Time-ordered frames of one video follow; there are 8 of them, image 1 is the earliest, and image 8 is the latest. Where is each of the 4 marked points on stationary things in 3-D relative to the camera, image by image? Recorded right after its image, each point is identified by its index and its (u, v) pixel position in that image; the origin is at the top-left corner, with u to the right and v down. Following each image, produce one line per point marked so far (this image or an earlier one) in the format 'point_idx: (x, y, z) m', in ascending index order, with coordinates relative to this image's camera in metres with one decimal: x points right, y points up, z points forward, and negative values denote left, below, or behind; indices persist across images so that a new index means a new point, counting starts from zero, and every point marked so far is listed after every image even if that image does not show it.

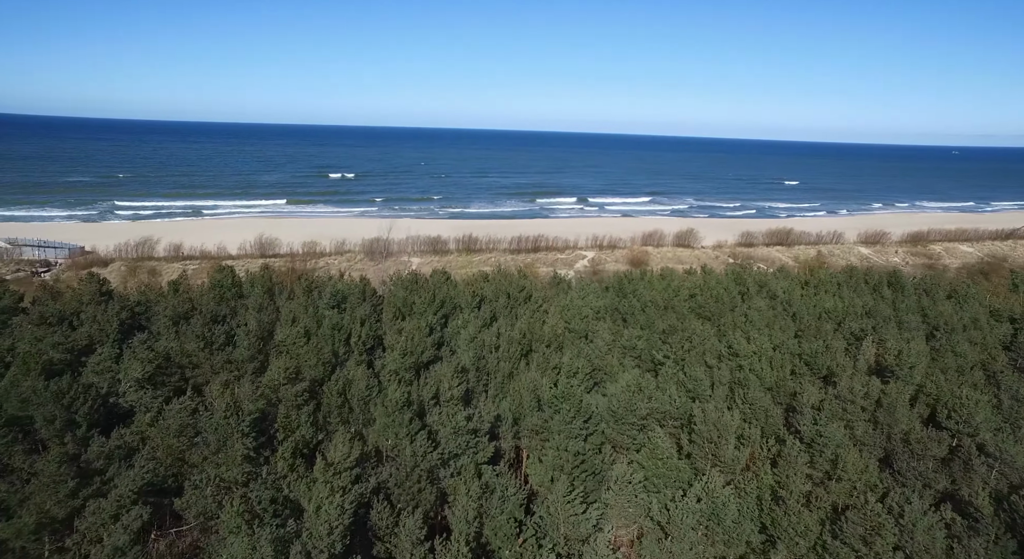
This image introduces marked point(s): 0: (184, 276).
0: (-9.9, +0.1, +19.3) m
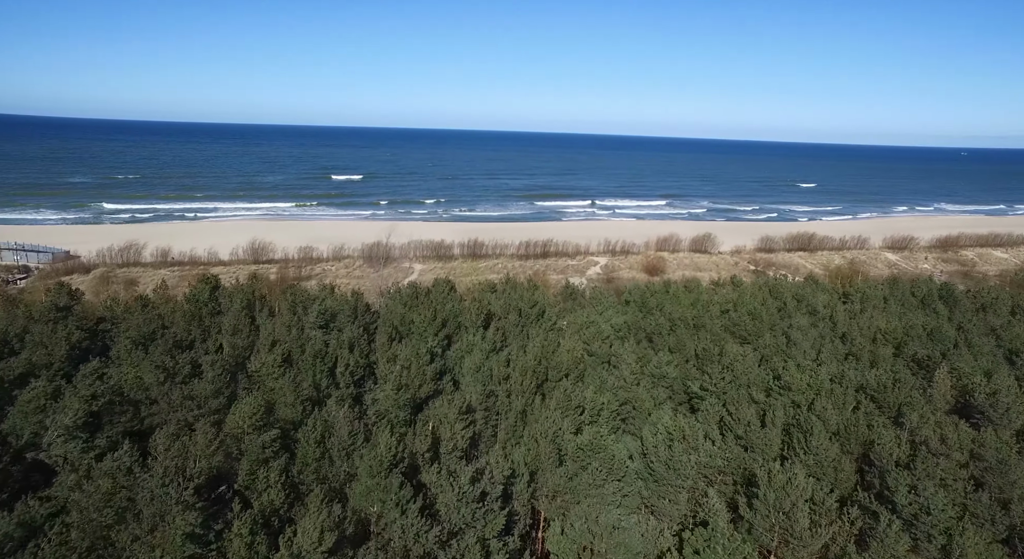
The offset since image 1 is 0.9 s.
0: (-9.6, -0.2, +17.6) m
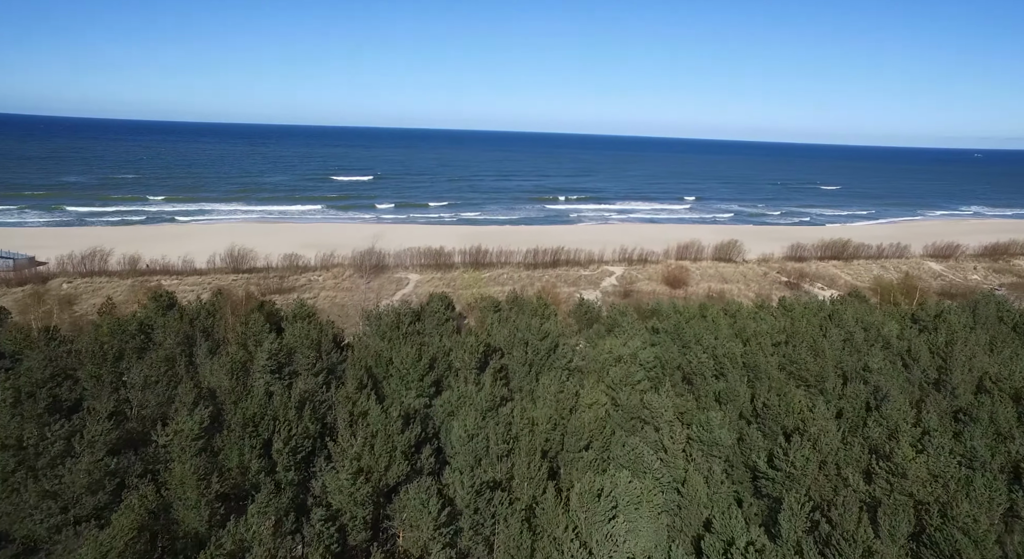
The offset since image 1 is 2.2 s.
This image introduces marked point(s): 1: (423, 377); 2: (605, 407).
0: (-9.5, -0.6, +14.9) m
1: (-1.4, -1.5, +10.1) m
2: (+1.4, -1.9, +9.6) m
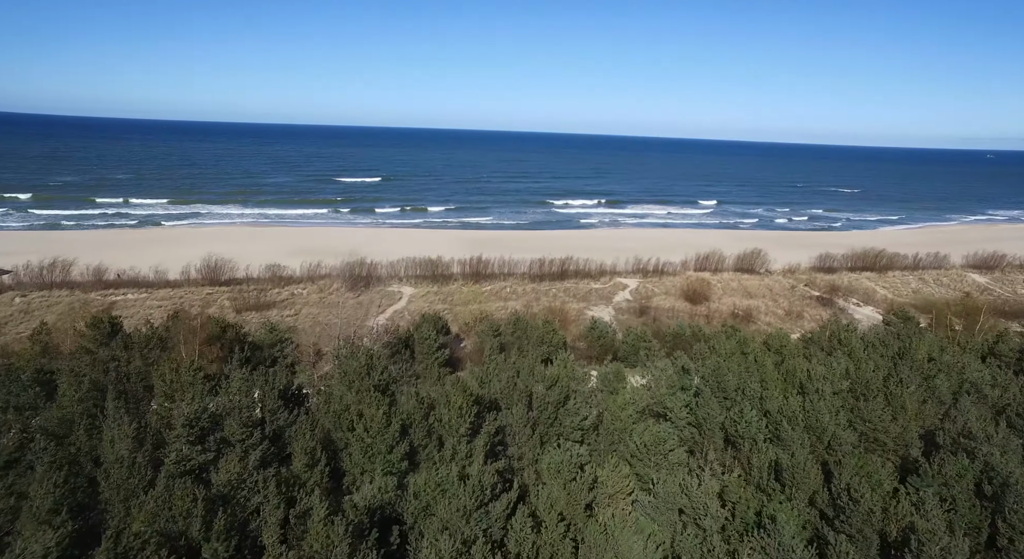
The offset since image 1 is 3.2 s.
0: (-9.5, -1.1, +12.6) m
1: (-1.5, -2.1, +7.7) m
2: (+1.4, -2.4, +7.1) m
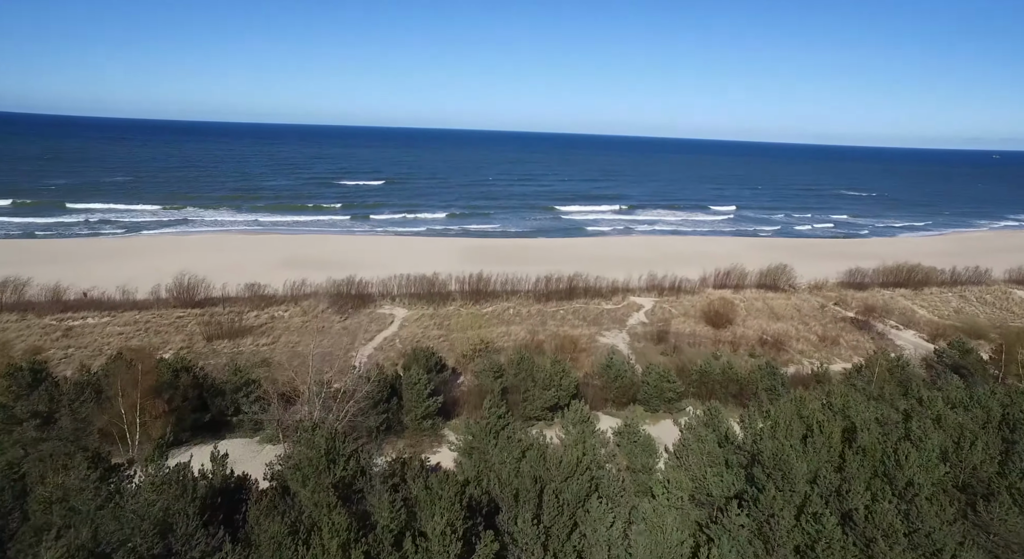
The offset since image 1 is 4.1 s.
0: (-9.4, -1.8, +10.4) m
1: (-1.4, -2.8, +5.4) m
2: (+1.4, -3.1, +4.9) m
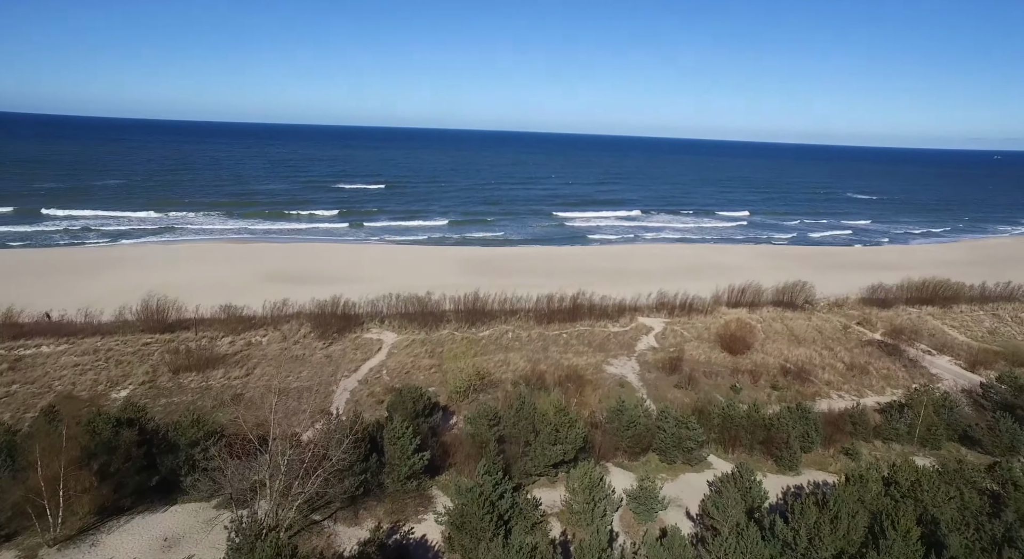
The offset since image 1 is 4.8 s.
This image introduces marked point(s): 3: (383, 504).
0: (-9.4, -2.5, +8.6) m
1: (-1.5, -3.4, +3.7) m
2: (+1.4, -3.8, +3.1) m
3: (-2.2, -3.9, +11.1) m
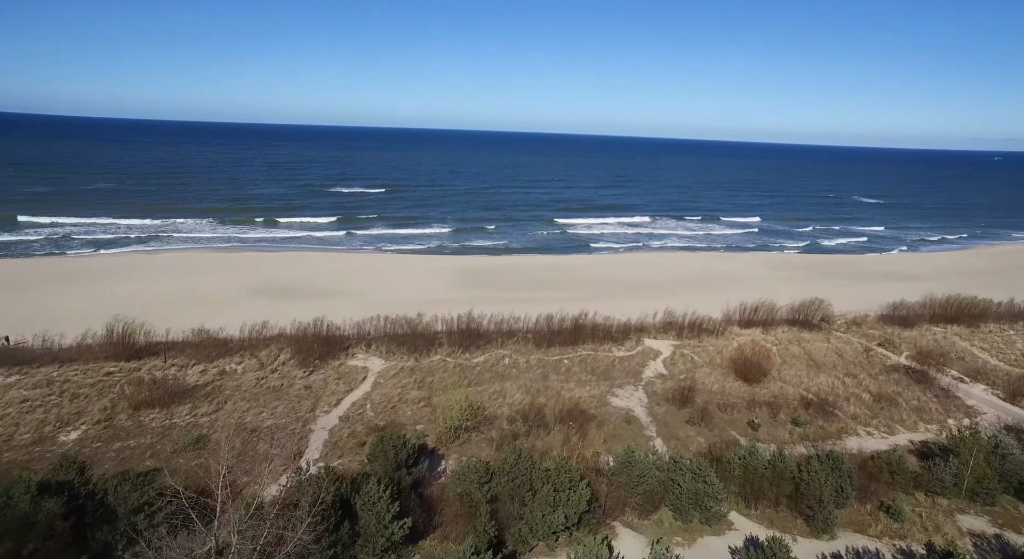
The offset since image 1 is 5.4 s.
0: (-9.5, -3.1, +7.1) m
1: (-1.6, -4.0, +2.1) m
2: (+1.3, -4.4, +1.5) m
3: (-2.3, -4.5, +9.5) m
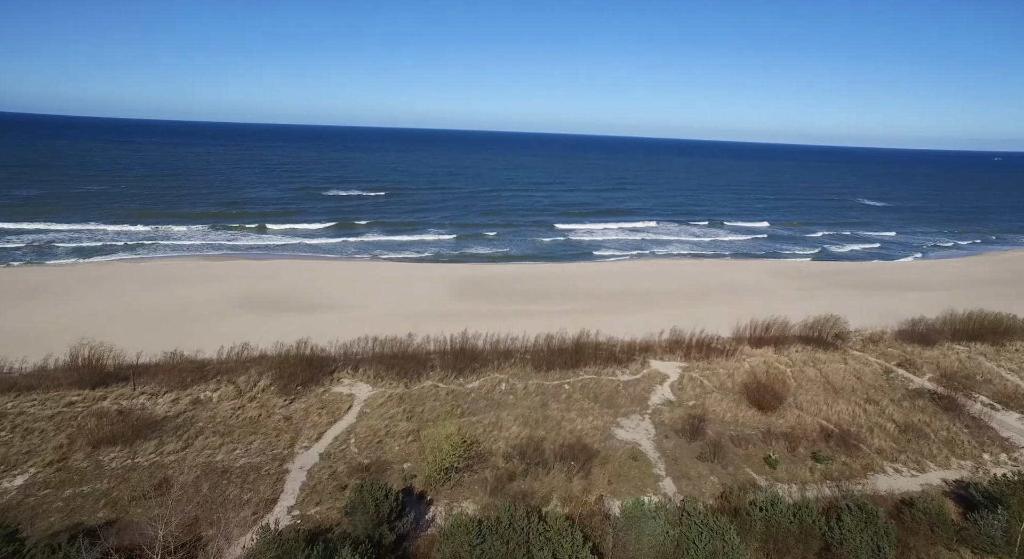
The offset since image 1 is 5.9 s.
0: (-9.6, -3.7, +5.8) m
1: (-1.6, -4.6, +0.8) m
2: (+1.2, -4.9, +0.3) m
3: (-2.4, -5.0, +8.2) m
